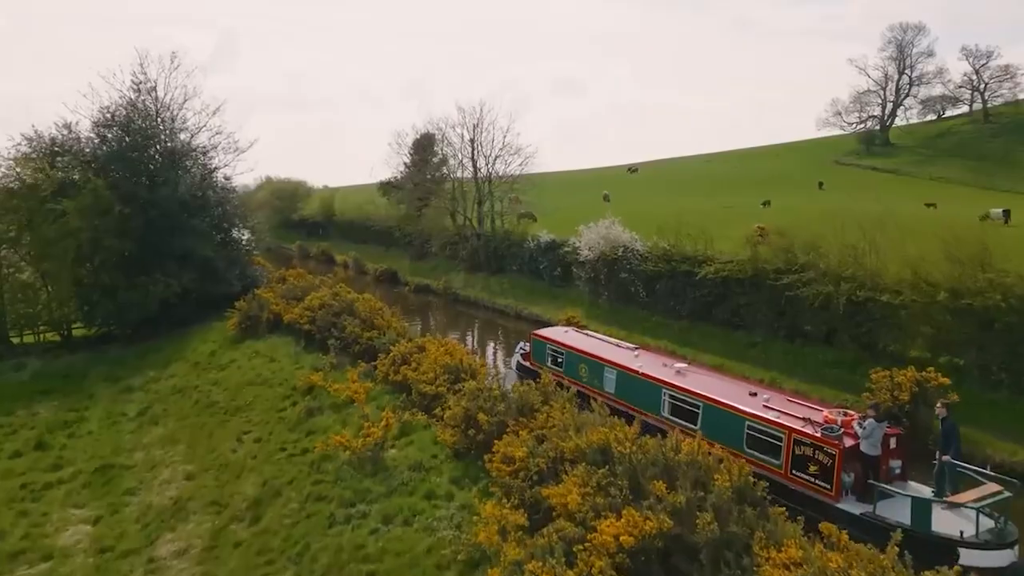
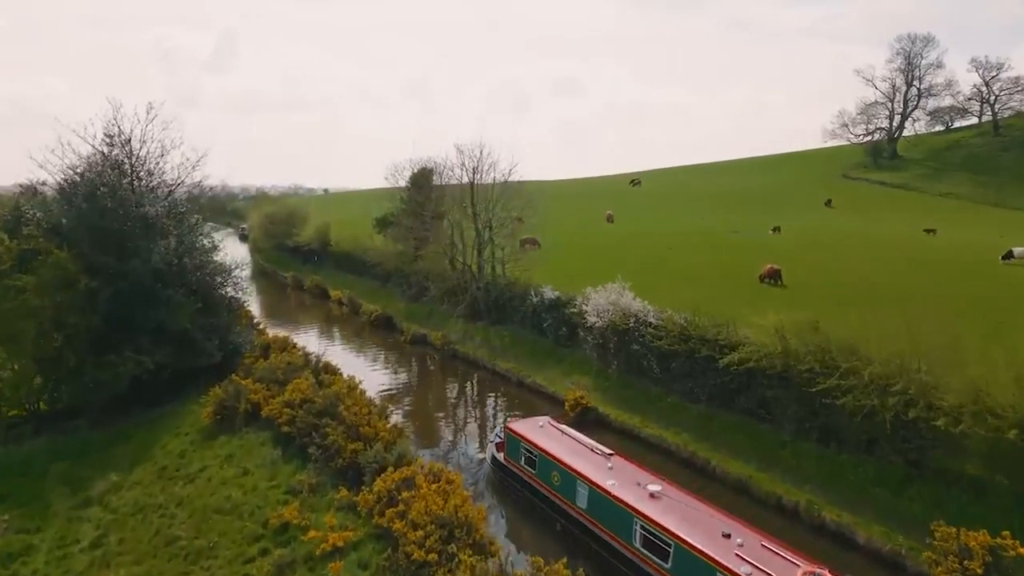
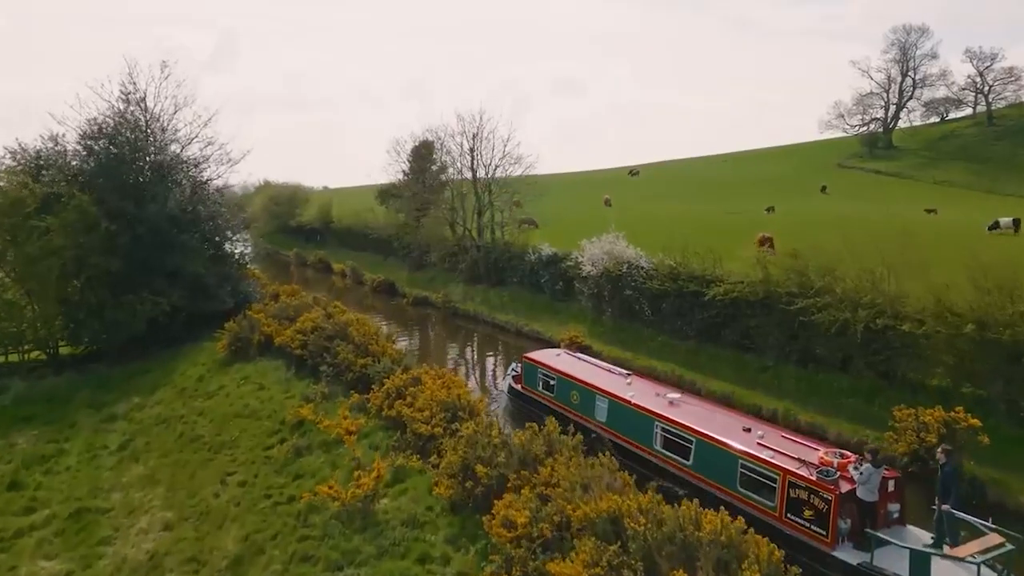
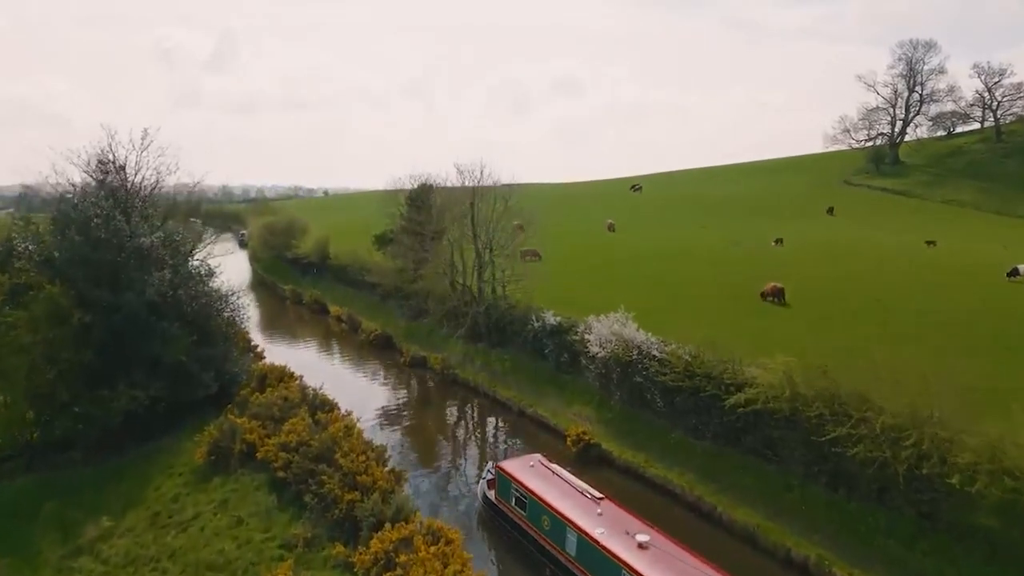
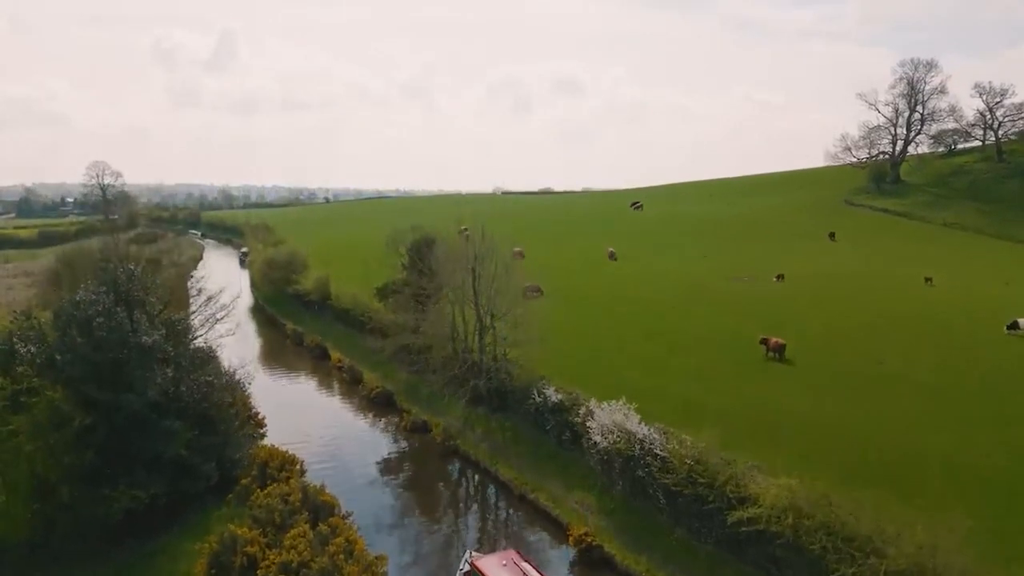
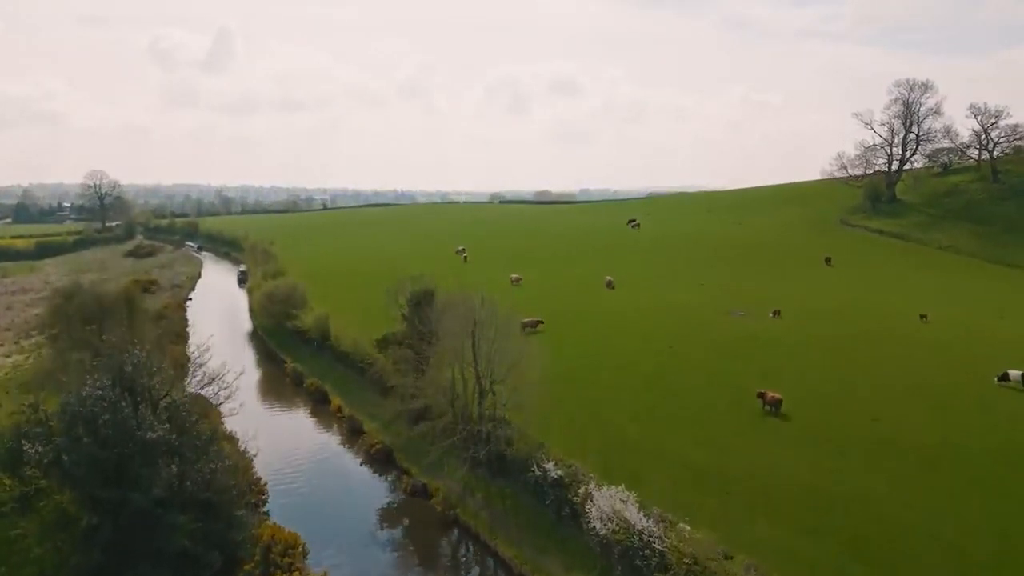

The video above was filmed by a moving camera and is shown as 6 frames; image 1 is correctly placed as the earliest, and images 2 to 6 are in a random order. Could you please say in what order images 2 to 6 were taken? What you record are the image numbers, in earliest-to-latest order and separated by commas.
3, 2, 4, 5, 6
